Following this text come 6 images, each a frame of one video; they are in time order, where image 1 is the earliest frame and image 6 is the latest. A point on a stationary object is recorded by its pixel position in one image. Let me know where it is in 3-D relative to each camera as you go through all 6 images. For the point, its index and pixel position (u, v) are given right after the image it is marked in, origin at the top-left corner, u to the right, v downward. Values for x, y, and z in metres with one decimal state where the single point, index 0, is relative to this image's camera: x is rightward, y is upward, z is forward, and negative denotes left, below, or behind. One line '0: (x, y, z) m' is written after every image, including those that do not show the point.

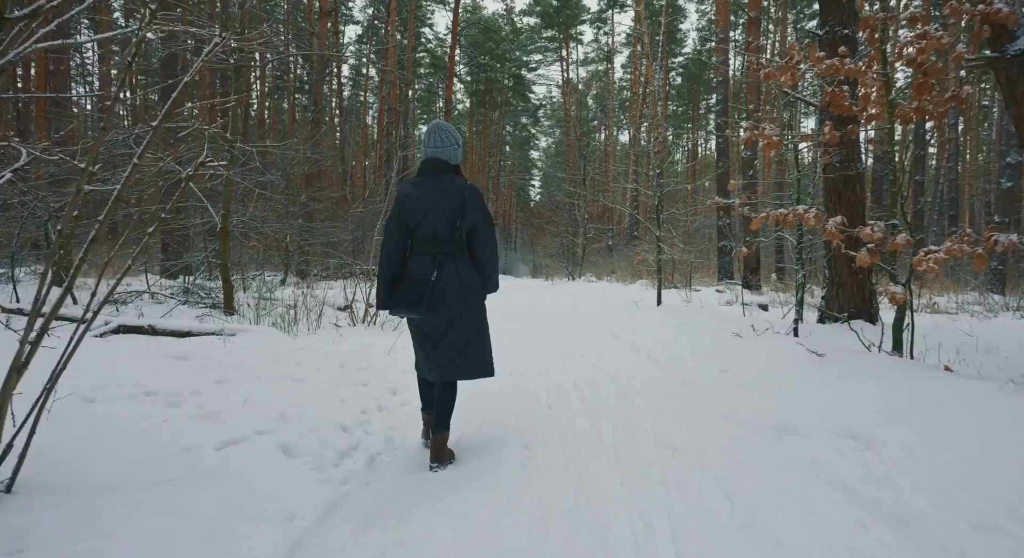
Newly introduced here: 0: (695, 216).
0: (+4.6, +1.6, +15.7) m
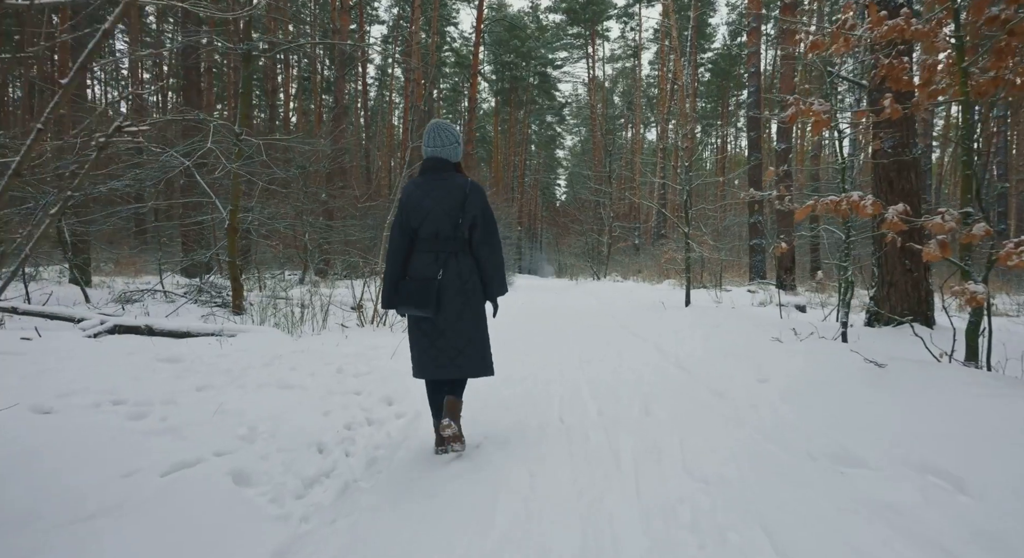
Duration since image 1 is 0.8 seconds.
0: (+5.1, +1.6, +15.1) m
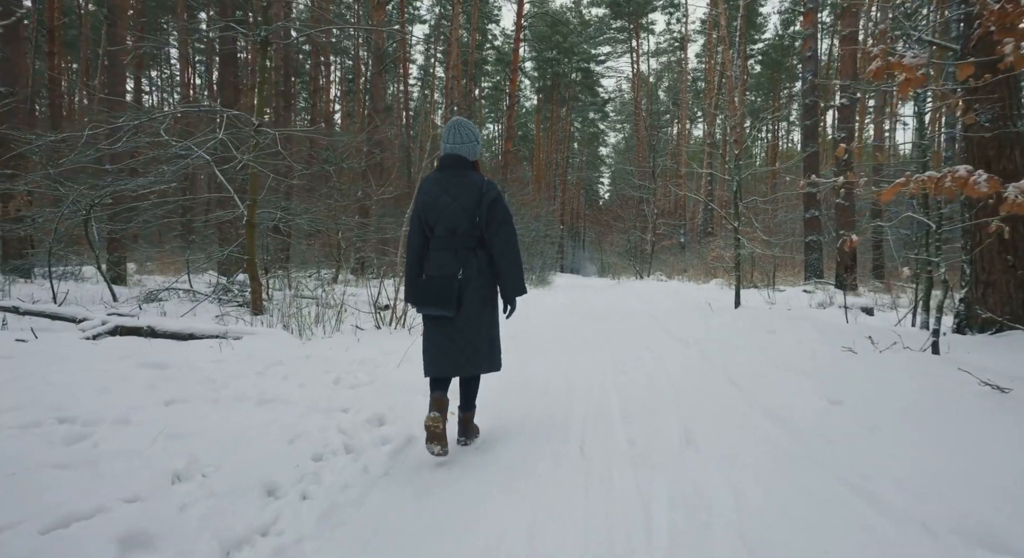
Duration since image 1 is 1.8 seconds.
0: (+6.0, +1.6, +14.1) m
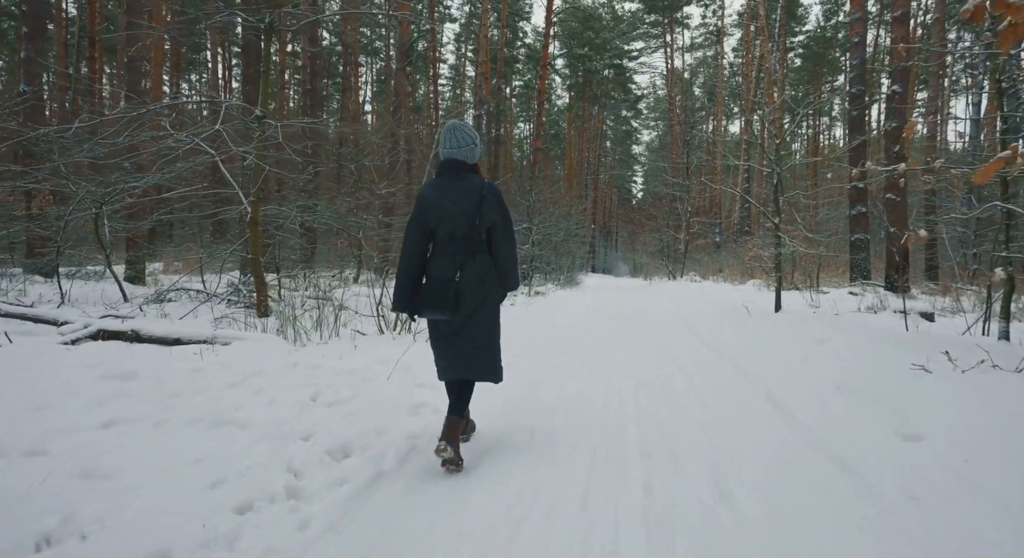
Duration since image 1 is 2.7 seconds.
0: (+6.5, +1.6, +13.3) m
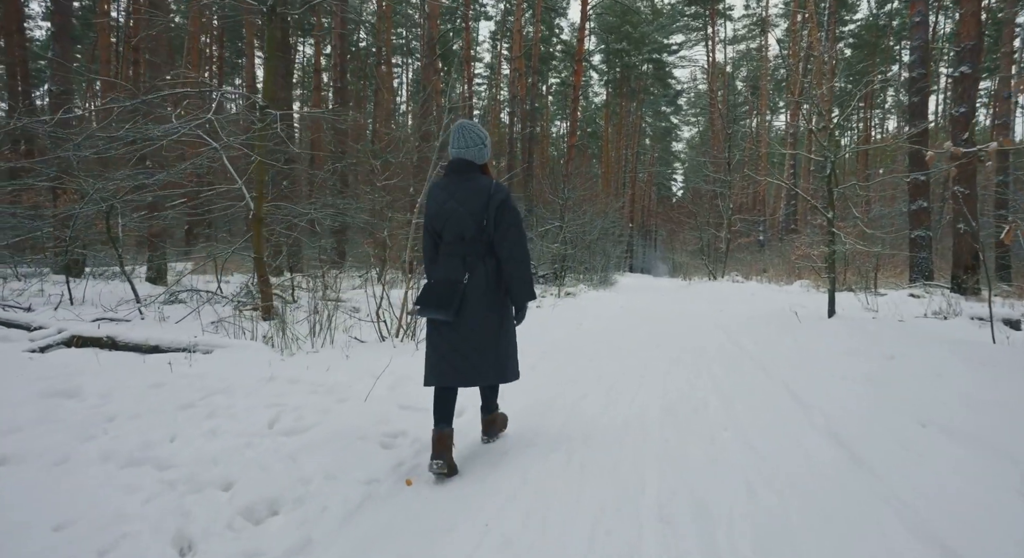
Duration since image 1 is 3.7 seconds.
0: (+7.1, +1.6, +12.3) m
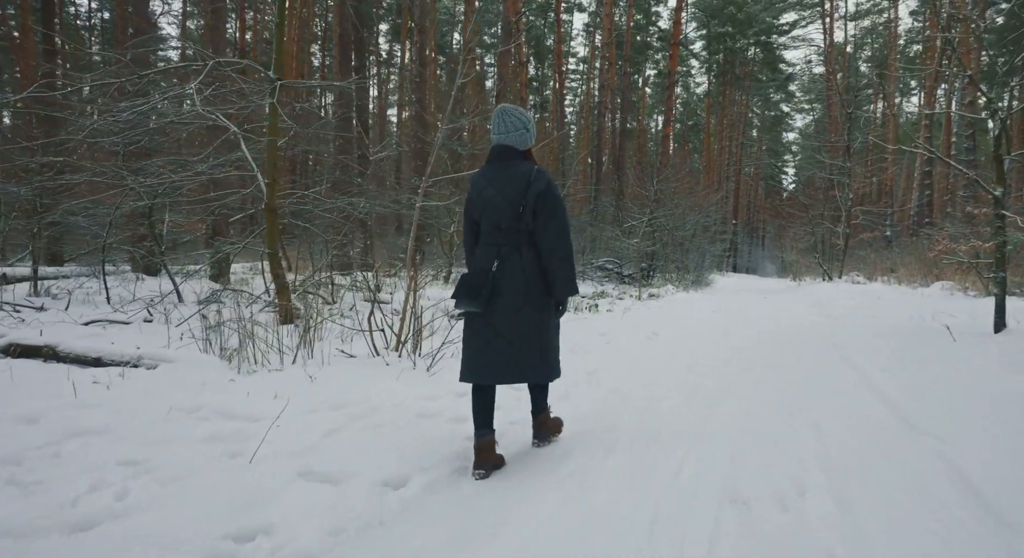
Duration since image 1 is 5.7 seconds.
0: (+8.4, +1.5, +9.9) m
